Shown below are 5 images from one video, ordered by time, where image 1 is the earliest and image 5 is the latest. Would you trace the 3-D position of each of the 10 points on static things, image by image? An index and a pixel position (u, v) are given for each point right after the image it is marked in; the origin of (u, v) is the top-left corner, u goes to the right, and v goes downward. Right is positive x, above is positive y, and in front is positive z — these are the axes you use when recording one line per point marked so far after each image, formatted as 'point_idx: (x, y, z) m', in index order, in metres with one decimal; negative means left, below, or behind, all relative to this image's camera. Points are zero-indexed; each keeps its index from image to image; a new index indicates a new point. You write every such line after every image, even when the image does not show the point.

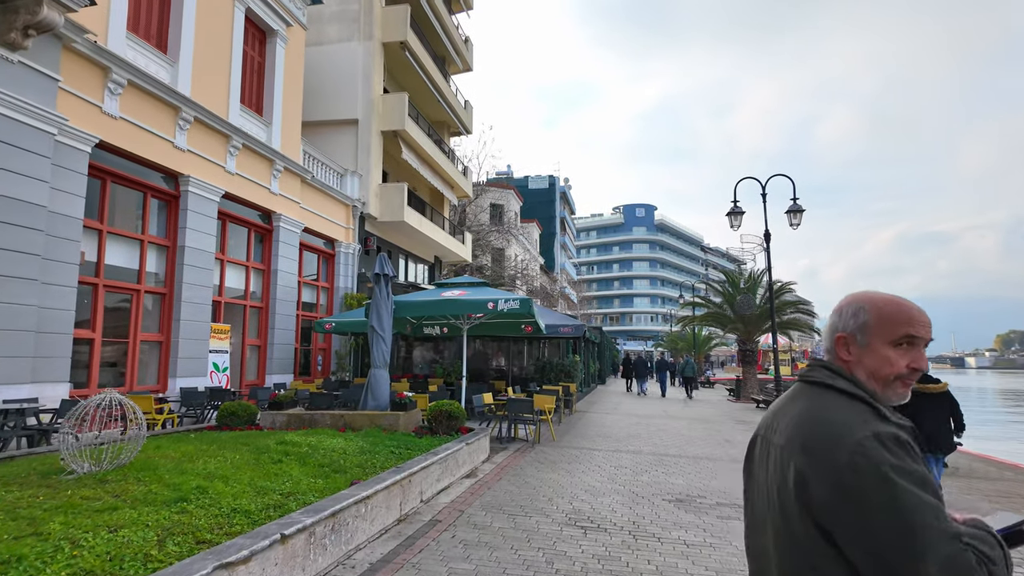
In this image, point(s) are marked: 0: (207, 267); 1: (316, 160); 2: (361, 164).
0: (-6.3, +0.4, +12.3) m
1: (-5.7, +3.7, +17.1) m
2: (-4.9, +4.0, +19.0) m
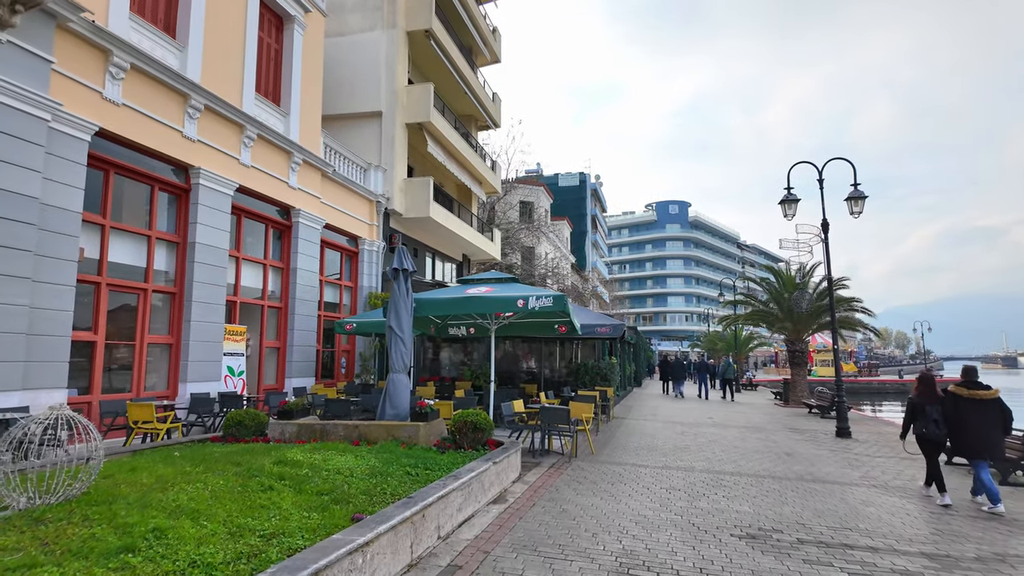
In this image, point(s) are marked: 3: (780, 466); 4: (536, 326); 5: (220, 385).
0: (-5.7, +0.4, +11.6) m
1: (-4.8, +3.7, +16.3) m
2: (-3.9, +4.0, +18.2) m
3: (+4.0, -2.7, +8.9) m
4: (+0.5, -0.8, +11.8) m
5: (-5.7, -1.9, +11.5) m
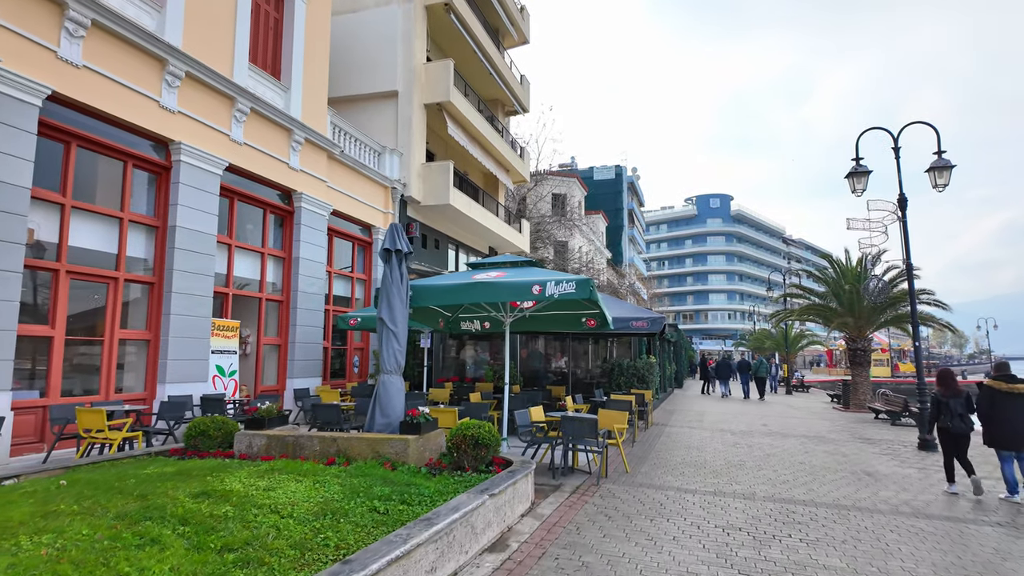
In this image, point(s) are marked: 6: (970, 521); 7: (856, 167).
0: (-5.4, +0.6, +10.4) m
1: (-4.2, +3.9, +15.1) m
2: (-3.2, +4.2, +16.9) m
3: (+4.2, -2.5, +7.1) m
4: (+0.8, -0.5, +10.2) m
5: (-5.3, -1.7, +10.3) m
6: (+4.7, -2.4, +6.1) m
7: (+6.9, +2.4, +11.8) m
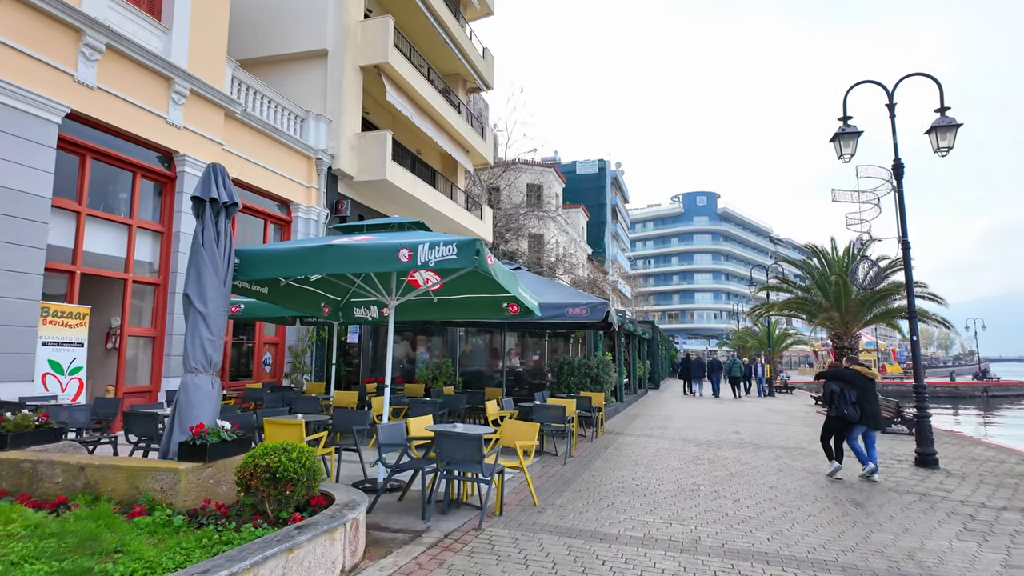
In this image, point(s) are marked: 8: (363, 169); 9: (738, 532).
0: (-6.7, +1.0, +8.3) m
1: (-5.6, +4.2, +13.0) m
2: (-4.6, +4.5, +14.8) m
3: (+3.0, -2.2, +5.2) m
4: (-0.5, -0.2, +8.2) m
5: (-6.6, -1.4, +8.2) m
6: (+3.5, -2.1, +4.2) m
7: (+5.5, +2.7, +9.9) m
8: (-3.9, +3.1, +15.3) m
9: (+2.0, -2.1, +5.2) m
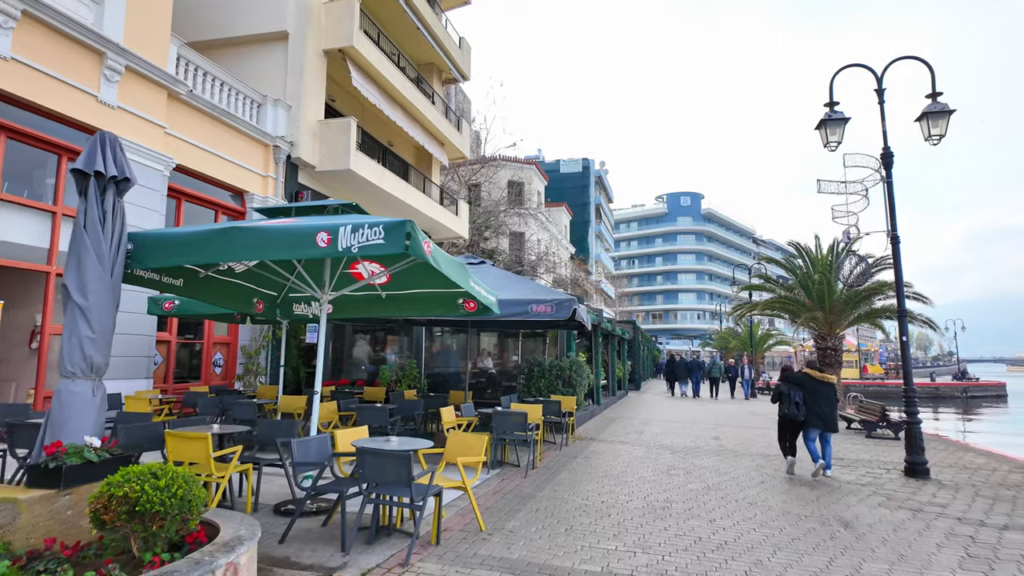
0: (-7.2, +1.1, +7.4) m
1: (-6.2, +4.3, +12.1) m
2: (-5.2, +4.6, +13.9) m
3: (+2.5, -2.1, +4.5) m
4: (-1.0, -0.2, +7.4) m
5: (-7.2, -1.3, +7.2) m
6: (+3.0, -2.1, +3.5) m
7: (+5.0, +2.7, +9.3) m
8: (-4.5, +3.2, +14.4) m
9: (+1.6, -2.1, +4.5) m
